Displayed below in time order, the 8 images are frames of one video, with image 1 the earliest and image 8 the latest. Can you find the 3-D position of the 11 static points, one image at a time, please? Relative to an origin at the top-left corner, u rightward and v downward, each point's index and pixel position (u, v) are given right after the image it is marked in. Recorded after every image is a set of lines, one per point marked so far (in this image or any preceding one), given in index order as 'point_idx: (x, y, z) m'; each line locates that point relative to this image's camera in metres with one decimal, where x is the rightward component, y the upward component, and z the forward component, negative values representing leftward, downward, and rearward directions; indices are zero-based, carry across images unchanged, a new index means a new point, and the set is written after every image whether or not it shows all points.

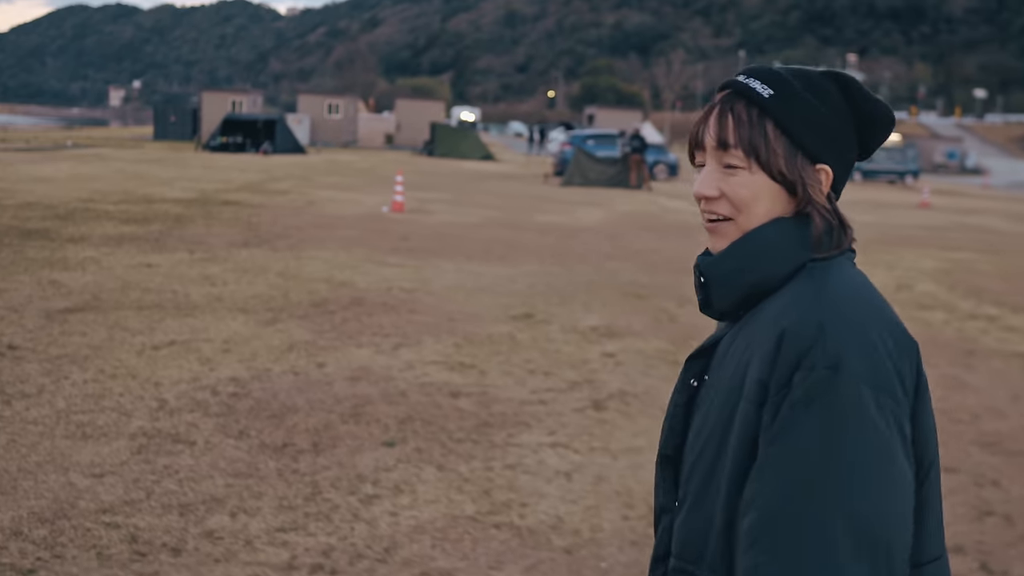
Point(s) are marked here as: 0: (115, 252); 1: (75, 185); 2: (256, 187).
0: (-3.4, +0.3, +10.1) m
1: (-6.6, +1.6, +17.6) m
2: (-4.2, +1.7, +19.2) m
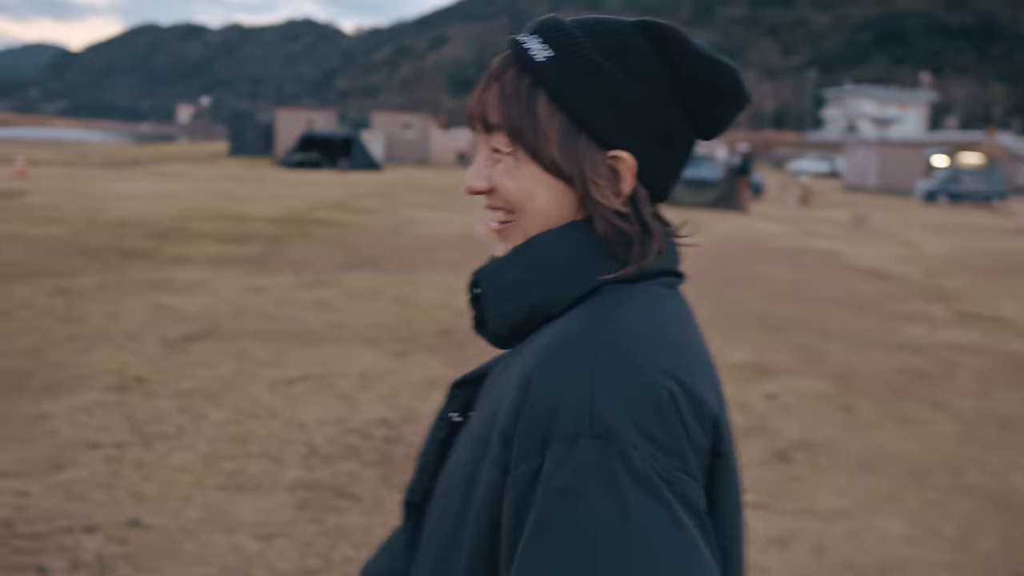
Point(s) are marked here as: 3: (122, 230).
0: (-2.4, +0.1, +9.8) m
1: (-5.2, +1.3, +17.5) m
2: (-2.7, +1.3, +19.0) m
3: (-4.2, +0.6, +12.6) m
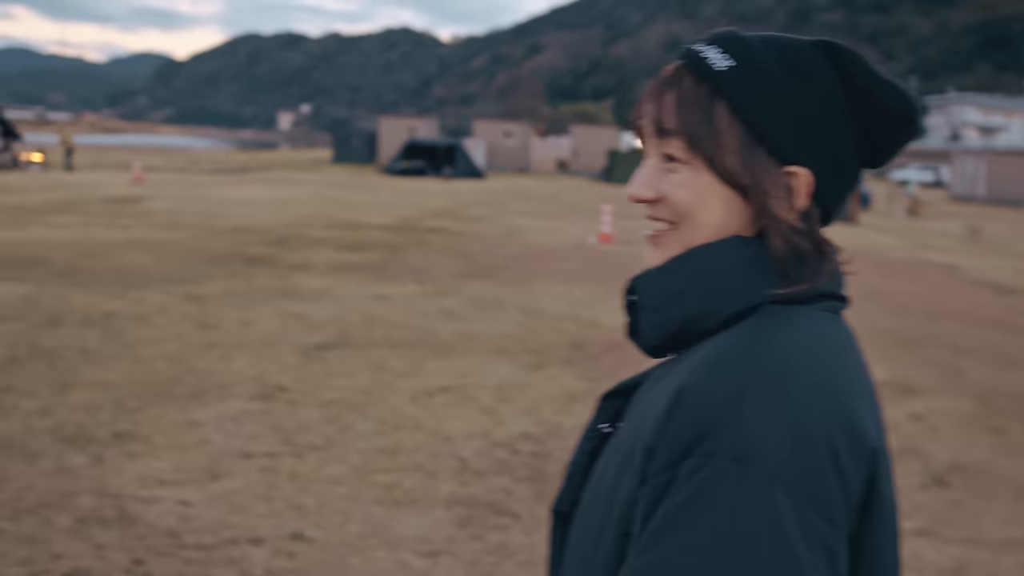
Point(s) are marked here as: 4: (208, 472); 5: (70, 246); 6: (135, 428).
0: (-1.4, +0.1, +9.8) m
1: (-3.6, +1.2, +17.8) m
2: (-0.9, +1.2, +19.0) m
3: (-3.0, +0.6, +12.8) m
4: (-1.1, -0.7, +4.3) m
5: (-4.1, +0.4, +10.8) m
6: (-1.5, -0.6, +4.8) m
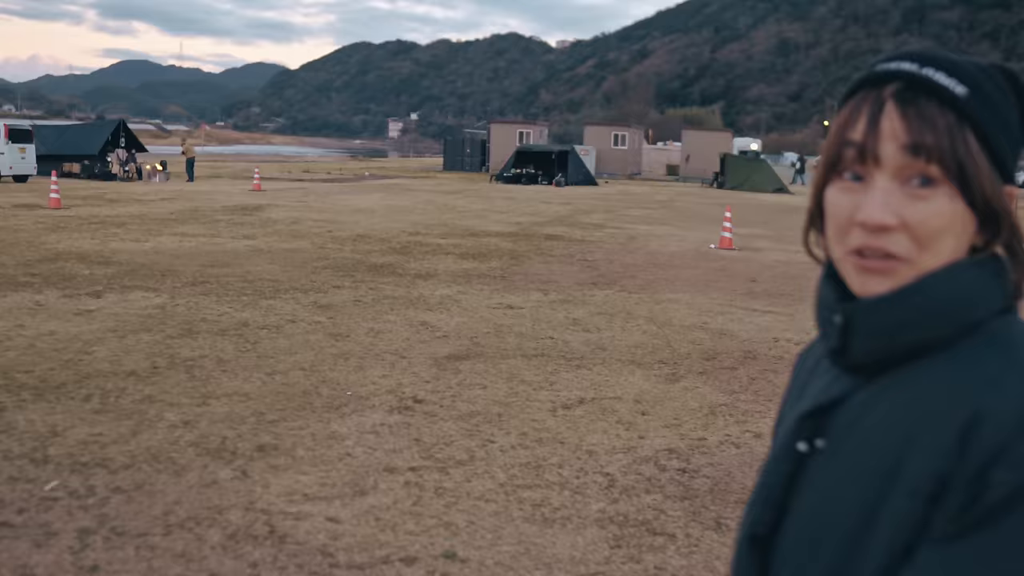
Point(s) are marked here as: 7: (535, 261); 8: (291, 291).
0: (-0.3, 0.0, +9.7) m
1: (-1.8, +1.1, +17.9) m
2: (+0.9, +1.1, +18.9) m
3: (-1.7, +0.5, +12.9) m
4: (-0.6, -0.7, +4.2) m
5: (-2.9, +0.3, +11.0) m
6: (-1.0, -0.6, +4.8) m
7: (+0.3, +0.3, +12.2) m
8: (-1.7, 0.0, +9.0) m
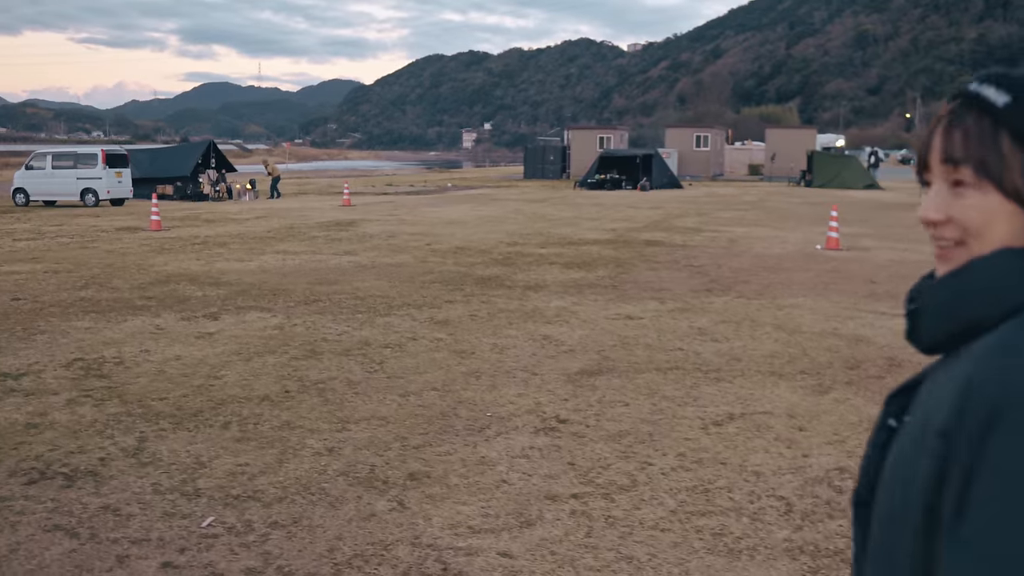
0: (+0.6, -0.1, +9.5) m
1: (-0.4, +0.9, +17.7) m
2: (+2.4, +1.0, +18.6) m
3: (-0.5, +0.3, +12.7) m
4: (0.0, -0.8, +4.0) m
5: (-1.9, +0.1, +10.9) m
6: (-0.3, -0.7, +4.5) m
7: (+1.3, +0.2, +11.9) m
8: (-0.8, -0.1, +8.8) m
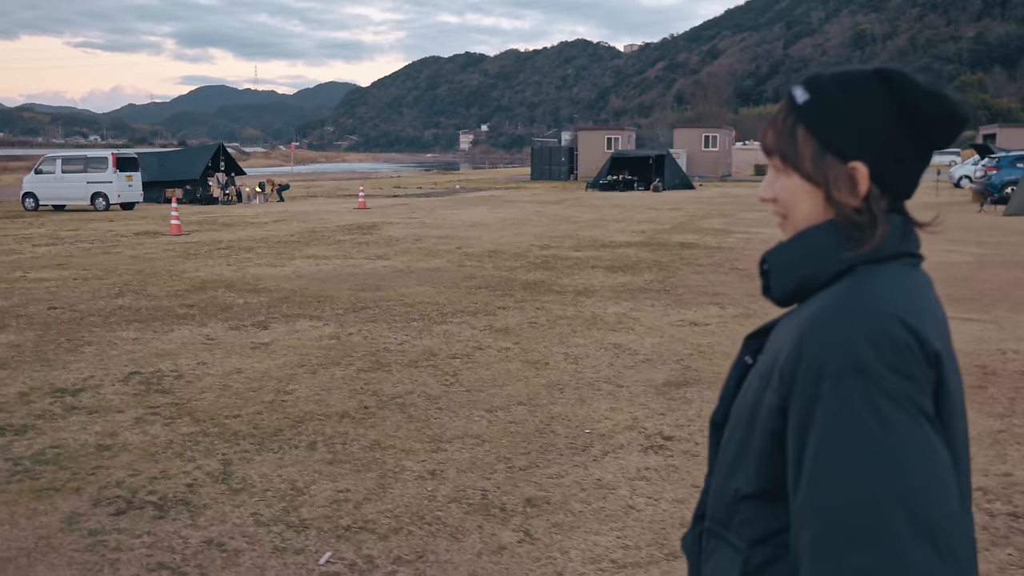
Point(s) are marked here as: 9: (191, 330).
0: (+1.0, -0.1, +9.2) m
1: (0.0, +0.9, +17.4) m
2: (+2.8, +1.0, +18.2) m
3: (-0.1, +0.3, +12.3) m
4: (+0.5, -0.8, +3.6) m
5: (-1.5, +0.1, +10.5) m
6: (+0.1, -0.7, +4.2) m
7: (+1.7, +0.2, +11.5) m
8: (-0.4, -0.2, +8.5) m
9: (-2.1, -0.3, +7.7) m
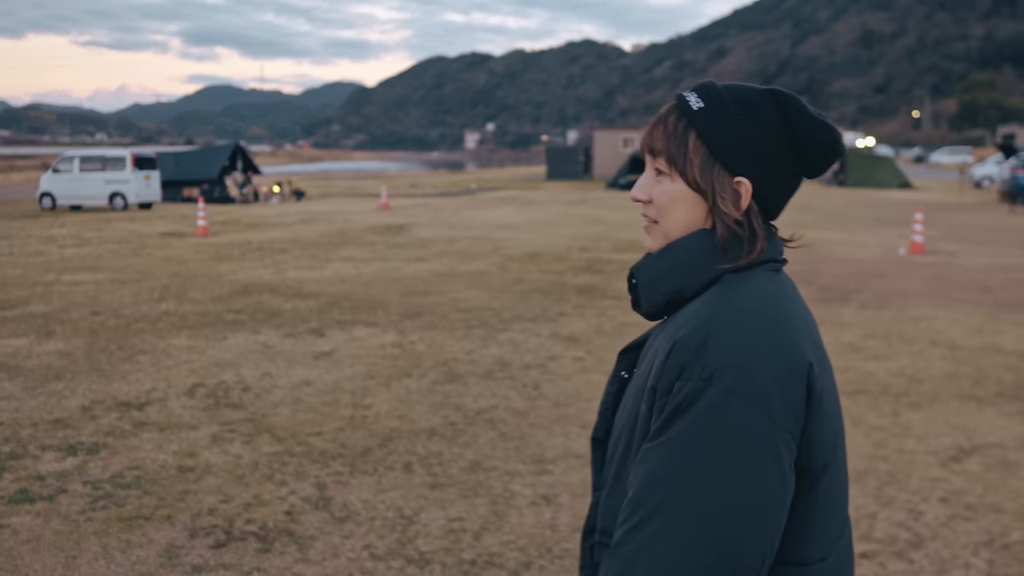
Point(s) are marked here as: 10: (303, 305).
0: (+1.4, -0.2, +8.8) m
1: (+0.5, +0.8, +17.0) m
2: (+3.3, +0.9, +17.9) m
3: (+0.3, +0.2, +12.0) m
4: (+0.9, -0.9, +3.3) m
5: (-1.1, 0.0, +10.2) m
6: (+0.5, -0.8, +3.9) m
7: (+2.2, +0.1, +11.2) m
8: (+0.1, -0.2, +8.2) m
9: (-1.7, -0.3, +7.4) m
10: (-1.6, -0.1, +8.8) m
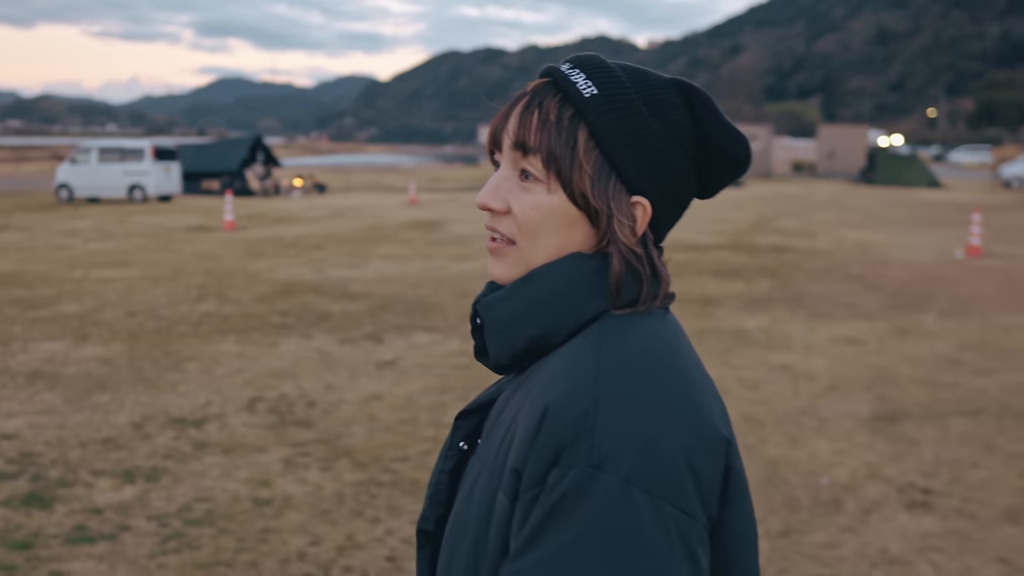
0: (+1.9, -0.2, +8.3) m
1: (+1.0, +0.9, +16.5) m
2: (+3.8, +0.9, +17.3) m
3: (+0.8, +0.2, +11.5) m
4: (+1.3, -0.9, +2.8) m
5: (-0.6, 0.0, +9.7) m
6: (+0.9, -0.8, +3.3) m
7: (+2.6, +0.1, +10.6) m
8: (+0.5, -0.2, +7.6) m
9: (-1.2, -0.3, +6.9) m
10: (-1.1, -0.1, +8.3) m
